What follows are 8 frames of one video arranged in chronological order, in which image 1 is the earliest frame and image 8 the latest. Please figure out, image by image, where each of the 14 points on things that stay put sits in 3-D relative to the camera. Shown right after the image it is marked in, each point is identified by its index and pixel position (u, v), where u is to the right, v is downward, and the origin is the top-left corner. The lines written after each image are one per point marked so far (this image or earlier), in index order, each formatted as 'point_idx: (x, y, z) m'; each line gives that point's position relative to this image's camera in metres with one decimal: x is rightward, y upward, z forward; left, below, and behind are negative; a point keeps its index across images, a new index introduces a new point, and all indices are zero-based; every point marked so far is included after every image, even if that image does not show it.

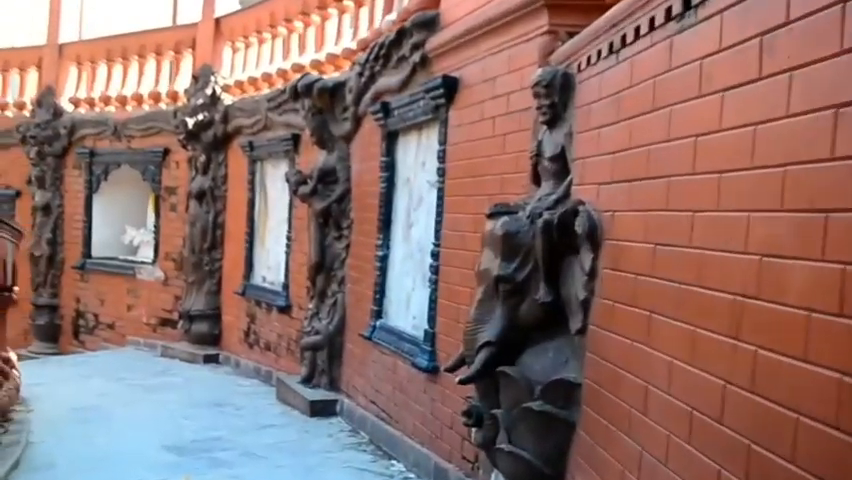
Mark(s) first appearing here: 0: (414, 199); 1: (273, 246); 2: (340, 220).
0: (-0.1, +0.2, +5.3) m
1: (-1.3, -0.1, +8.4) m
2: (-0.6, +0.1, +6.7) m
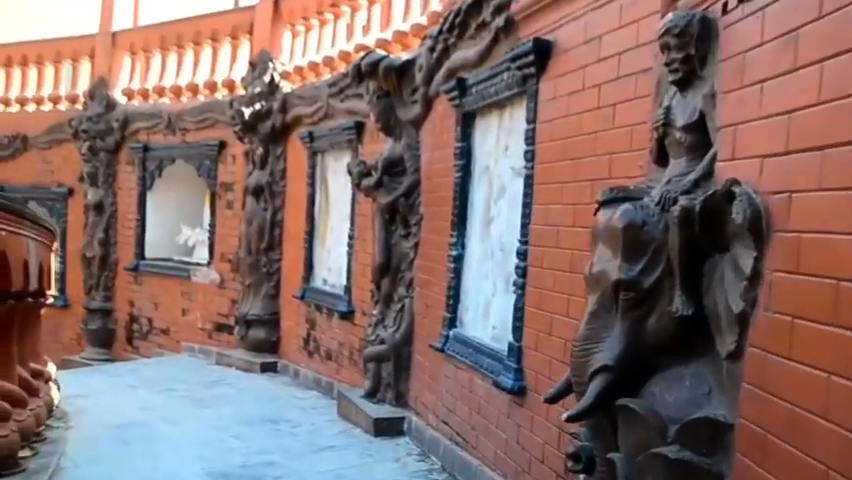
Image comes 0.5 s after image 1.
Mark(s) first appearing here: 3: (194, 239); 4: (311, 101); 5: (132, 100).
0: (+0.3, +0.2, +4.6) m
1: (-0.7, 0.0, +7.7) m
2: (-0.1, +0.1, +5.9) m
3: (-2.6, 0.0, +11.0) m
4: (-0.9, +1.1, +8.1) m
5: (-3.2, +1.5, +10.9) m
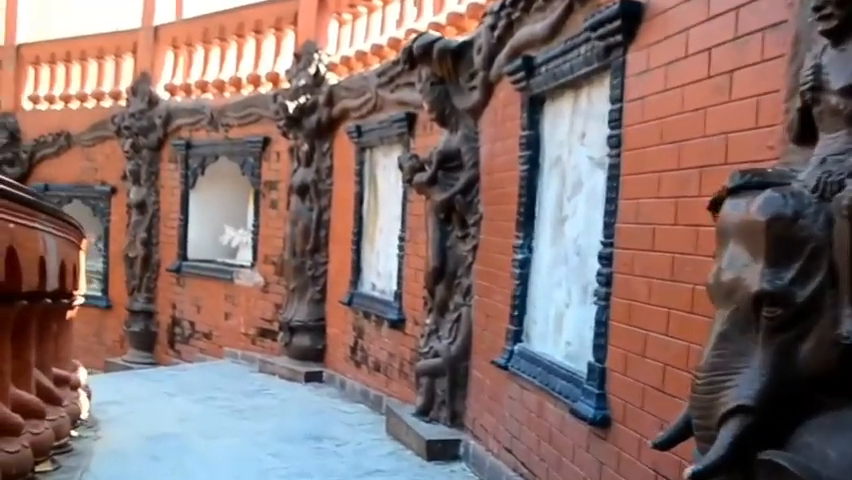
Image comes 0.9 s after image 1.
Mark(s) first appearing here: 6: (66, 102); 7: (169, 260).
0: (+0.6, +0.2, +3.9) m
1: (-0.3, -0.1, +7.1) m
2: (+0.2, +0.1, +5.3) m
3: (-2.0, 0.0, +10.5) m
4: (-0.5, +1.1, +7.5) m
5: (-2.6, +1.5, +10.5) m
6: (-4.2, +1.6, +11.9) m
7: (-2.7, -0.2, +10.4) m
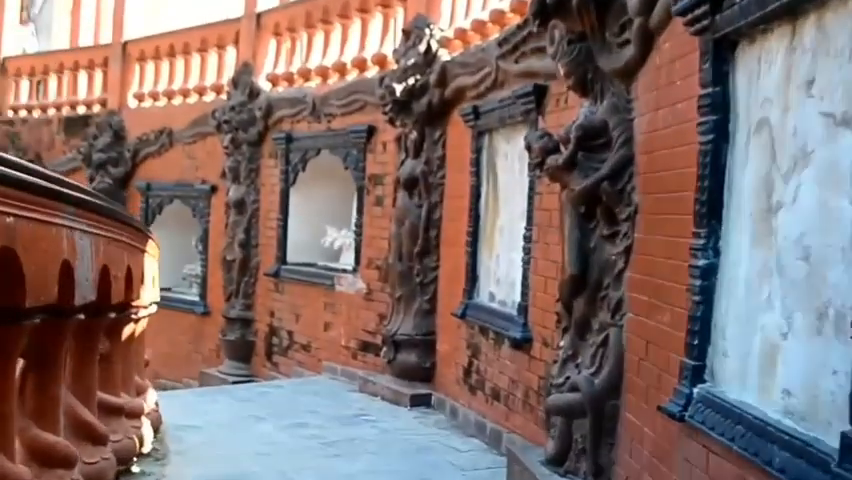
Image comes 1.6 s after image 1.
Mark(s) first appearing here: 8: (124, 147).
0: (+1.0, +0.2, +2.7) m
1: (+0.5, -0.1, +5.9) m
2: (+0.8, +0.1, +4.1) m
3: (-0.8, 0.0, +9.5) m
4: (+0.3, +1.1, +6.3) m
5: (-1.4, +1.5, +9.5) m
6: (-2.9, +1.6, +11.1) m
7: (-1.5, -0.2, +9.5) m
8: (-3.6, +1.1, +11.8) m
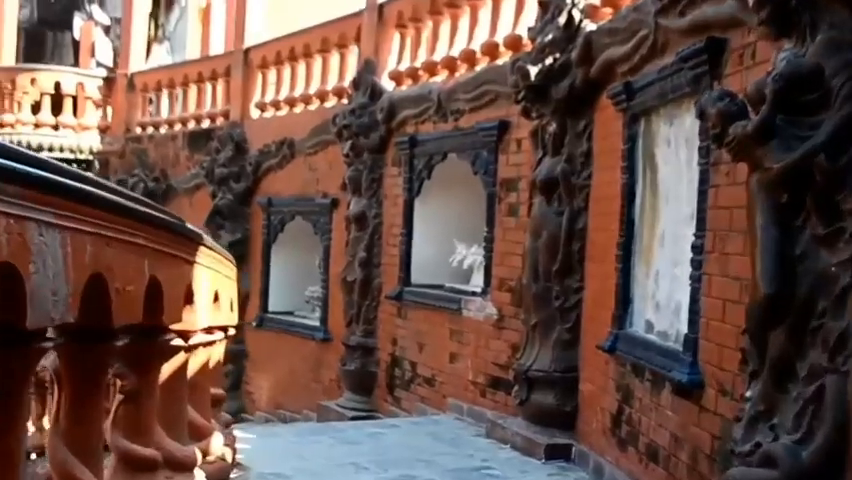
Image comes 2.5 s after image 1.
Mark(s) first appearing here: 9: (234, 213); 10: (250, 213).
0: (+1.1, +0.3, +1.3) m
1: (+1.1, -0.1, +4.6) m
2: (+1.1, +0.1, +2.7) m
3: (+0.4, -0.1, +8.3) m
4: (+1.0, +1.0, +5.0) m
5: (-0.2, +1.3, +8.5) m
6: (-1.4, +1.4, +10.3) m
7: (-0.3, -0.4, +8.4) m
8: (-2.0, +0.9, +11.0) m
9: (-2.1, +0.3, +11.0) m
10: (-2.0, +0.3, +11.0) m
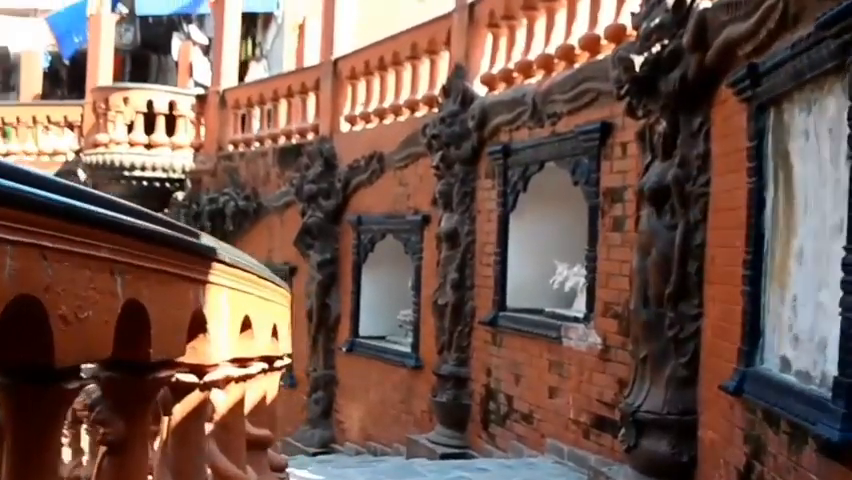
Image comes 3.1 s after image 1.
0: (+1.0, +0.3, +0.4) m
1: (+1.4, -0.2, +3.7) m
2: (+1.2, +0.1, +1.9) m
3: (+1.1, -0.3, +7.4) m
4: (+1.4, +1.0, +4.2) m
5: (+0.5, +1.2, +7.7) m
6: (-0.4, +1.2, +9.7) m
7: (+0.4, -0.6, +7.7) m
8: (-1.0, +0.7, +10.4) m
9: (-1.1, +0.1, +10.4) m
10: (-0.9, +0.1, +10.4) m
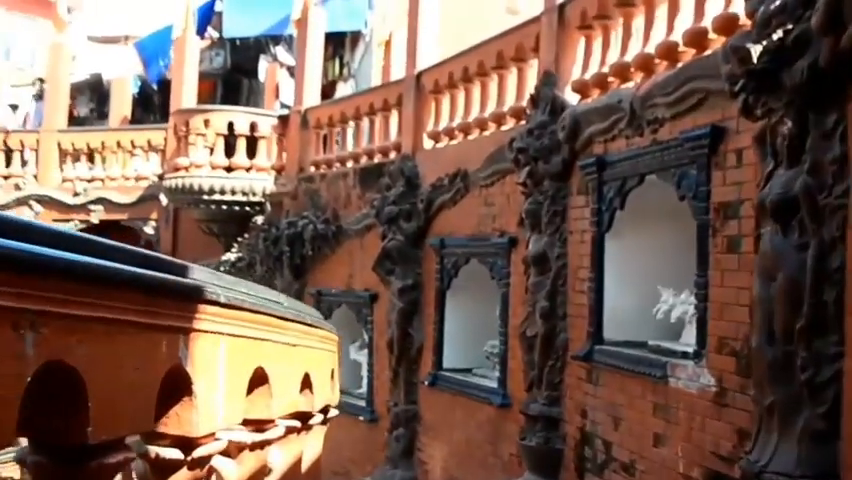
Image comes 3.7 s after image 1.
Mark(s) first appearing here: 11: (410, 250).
0: (+0.9, +0.3, -0.4) m
1: (+1.6, -0.2, +2.8) m
2: (+1.2, +0.1, +1.0) m
3: (+1.7, -0.4, +6.6) m
4: (+1.6, +0.9, +3.3) m
5: (+1.1, +1.0, +6.9) m
6: (+0.4, +0.9, +8.9) m
7: (+1.0, -0.7, +6.8) m
8: (-0.1, +0.4, +9.8) m
9: (-0.2, -0.2, +9.8) m
10: (0.0, -0.2, +9.7) m
11: (-0.1, -0.1, +9.7) m
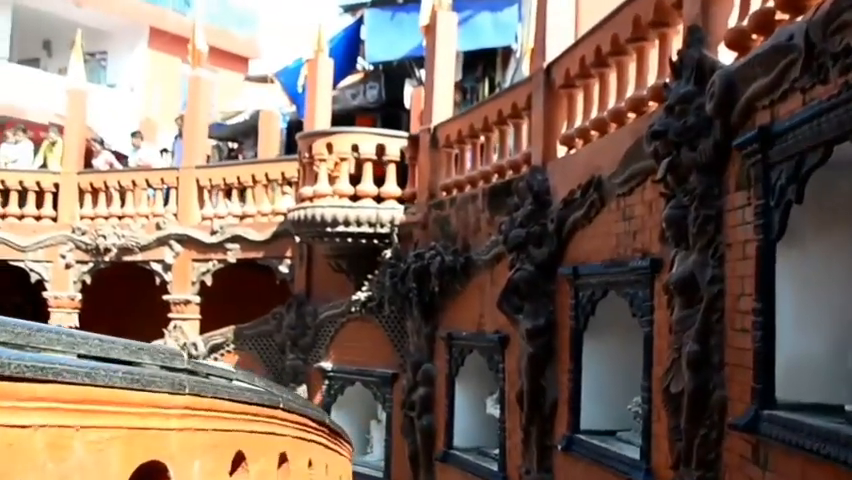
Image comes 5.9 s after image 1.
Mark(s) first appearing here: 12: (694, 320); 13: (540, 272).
0: (0.0, +0.5, -2.2) m
1: (+1.3, -0.1, +0.8) m
2: (+0.6, +0.3, -0.9) m
3: (+2.1, -0.5, +4.4) m
4: (+1.4, +1.0, +1.3) m
5: (+1.6, +0.9, +4.9) m
6: (+1.2, +0.8, +7.1) m
7: (+1.5, -0.8, +4.8) m
8: (+1.0, +0.2, +7.9) m
9: (+0.8, -0.4, +7.9) m
10: (+1.0, -0.4, +7.9) m
11: (+0.9, -0.3, +7.9) m
12: (+1.4, -0.4, +5.1) m
13: (+0.9, -0.3, +7.9) m
